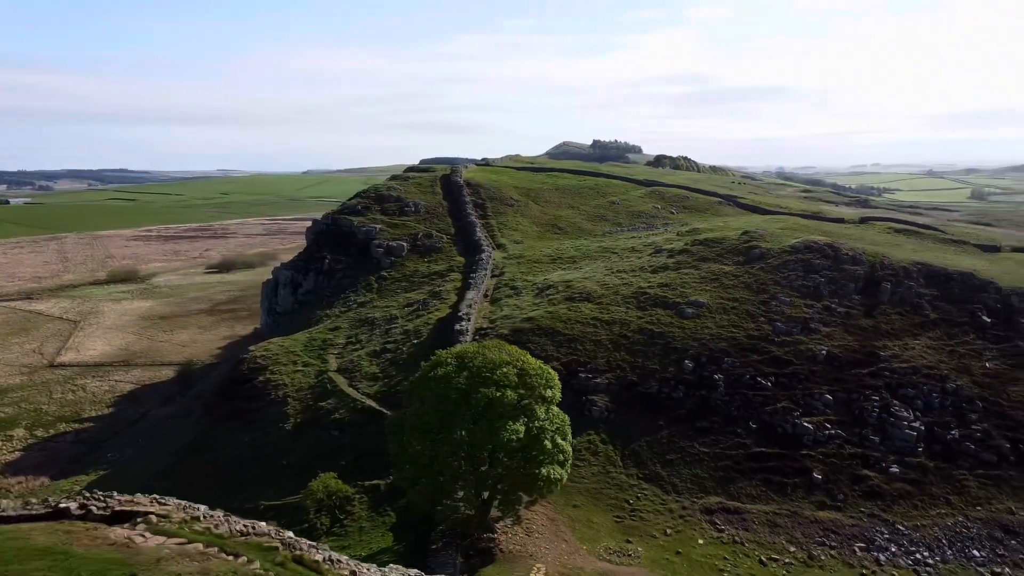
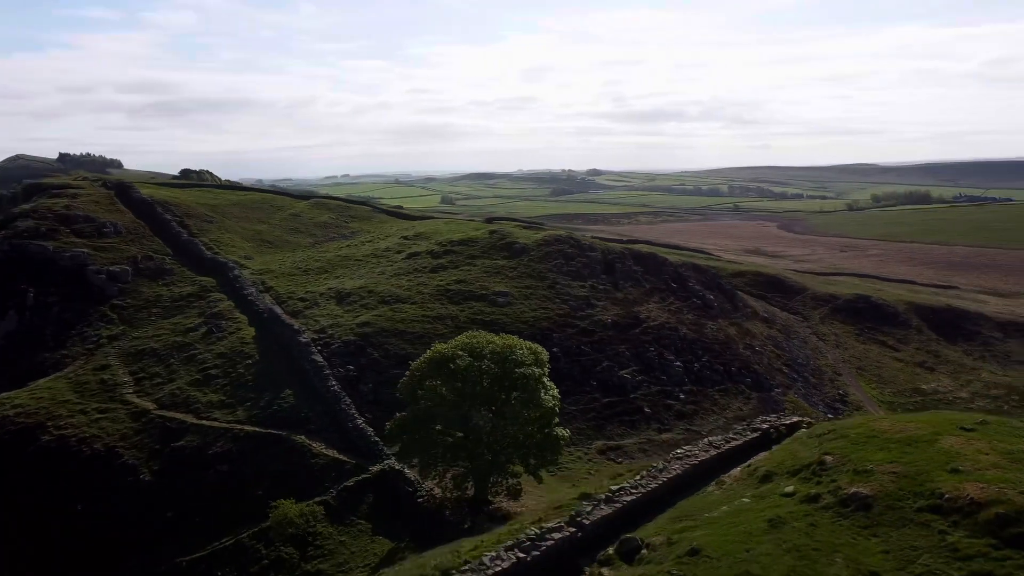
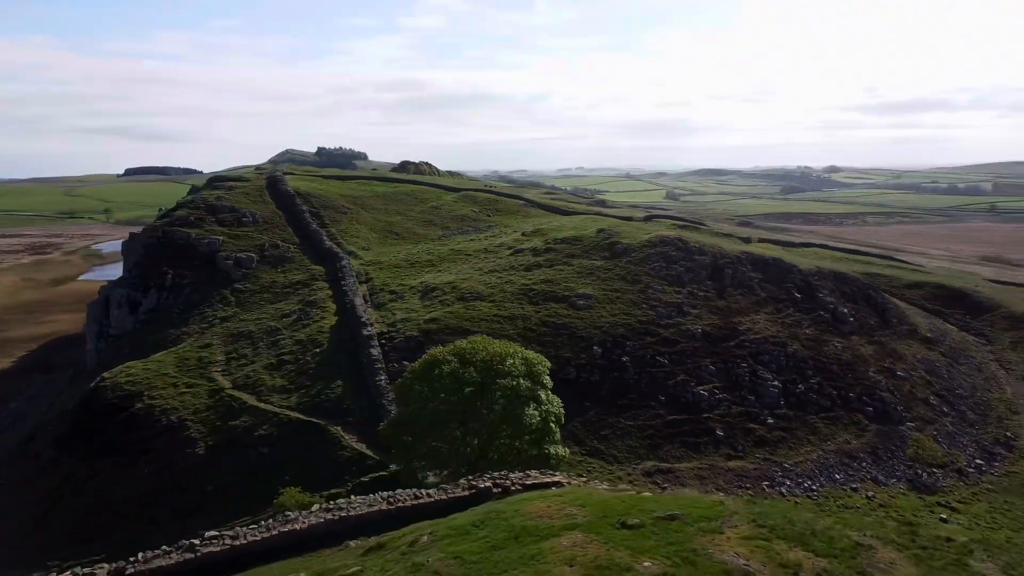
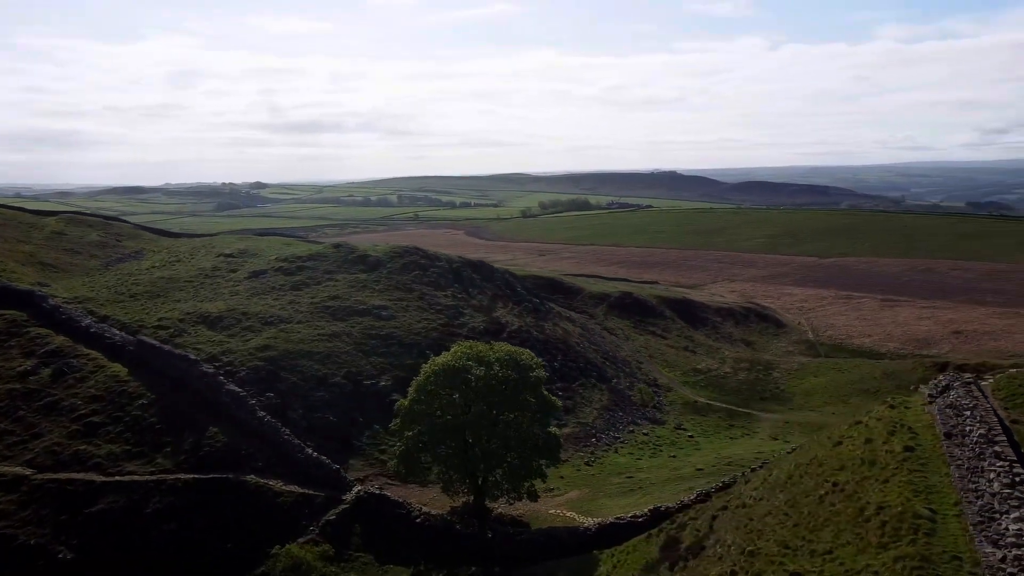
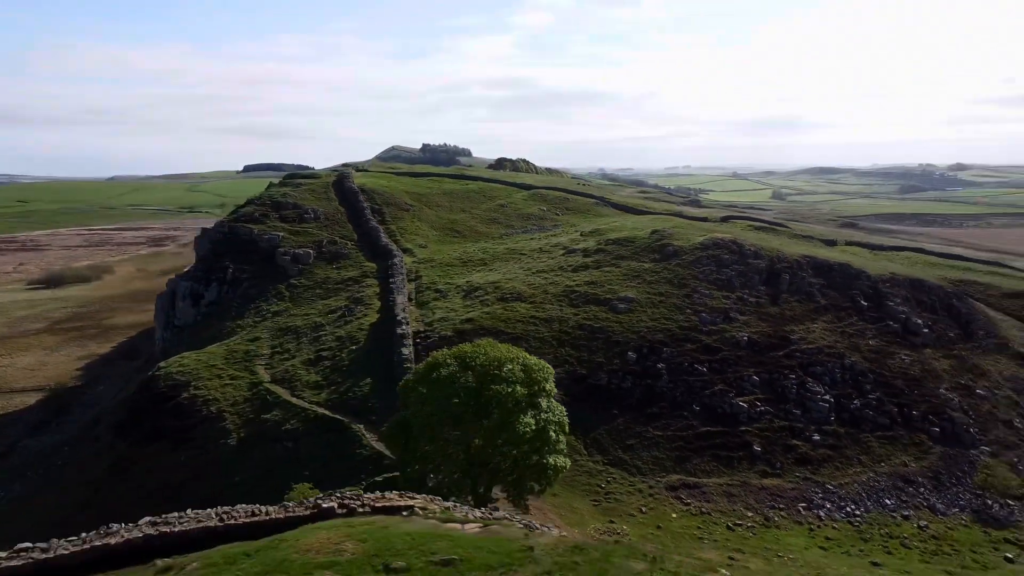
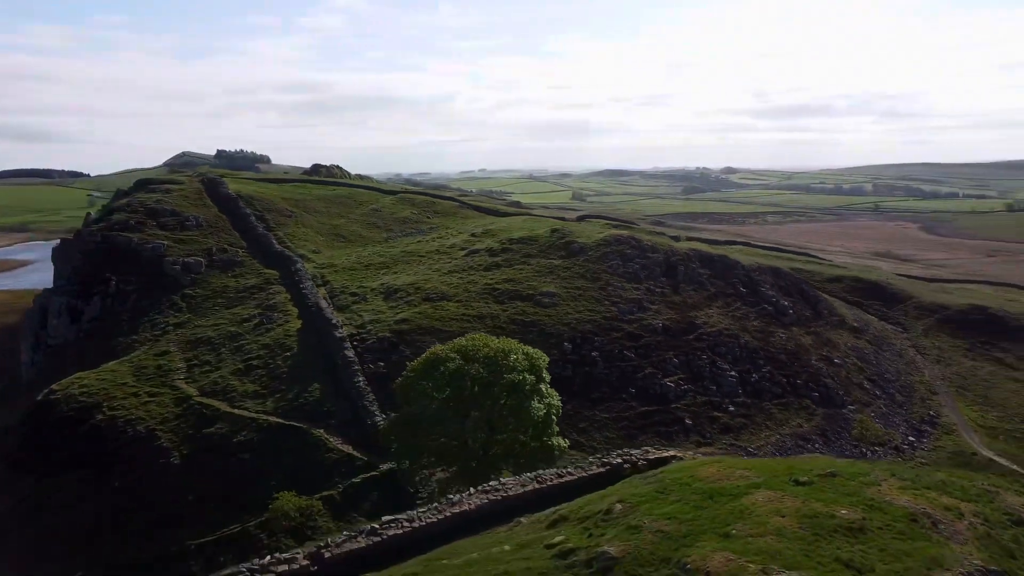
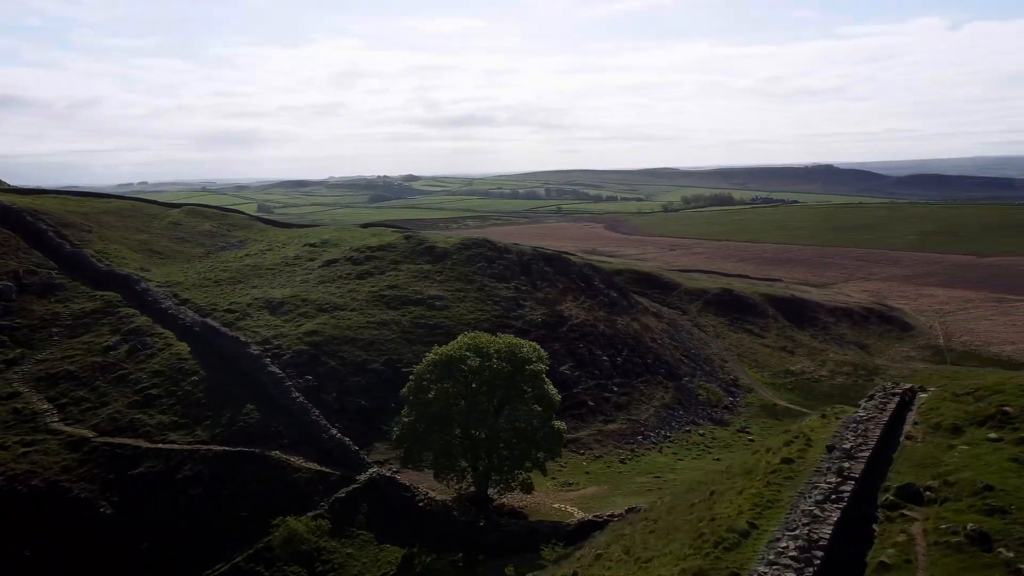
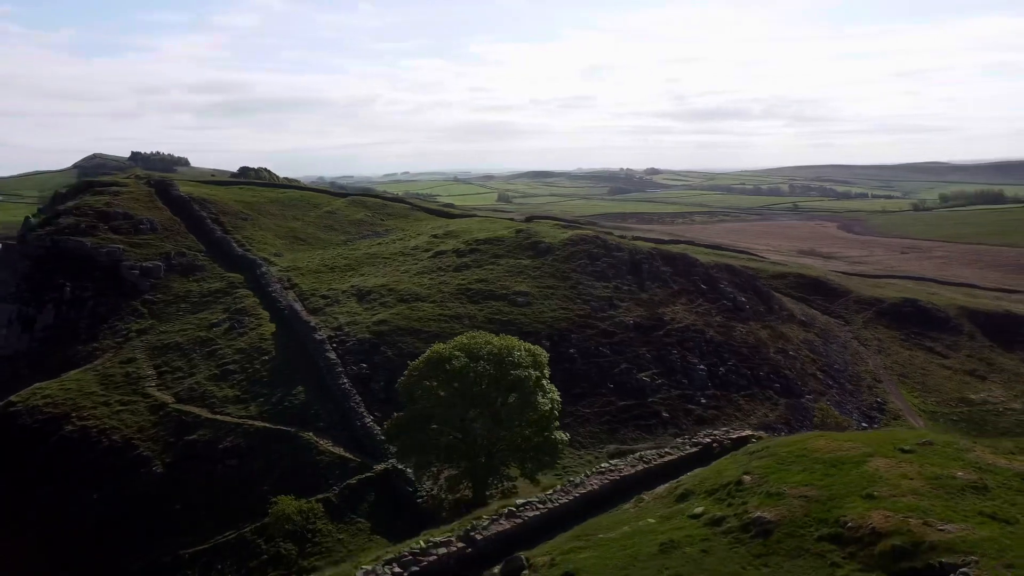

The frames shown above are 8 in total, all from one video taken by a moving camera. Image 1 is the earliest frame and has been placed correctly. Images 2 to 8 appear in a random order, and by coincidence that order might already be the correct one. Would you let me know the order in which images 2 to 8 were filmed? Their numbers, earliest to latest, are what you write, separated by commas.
5, 3, 6, 8, 2, 7, 4
